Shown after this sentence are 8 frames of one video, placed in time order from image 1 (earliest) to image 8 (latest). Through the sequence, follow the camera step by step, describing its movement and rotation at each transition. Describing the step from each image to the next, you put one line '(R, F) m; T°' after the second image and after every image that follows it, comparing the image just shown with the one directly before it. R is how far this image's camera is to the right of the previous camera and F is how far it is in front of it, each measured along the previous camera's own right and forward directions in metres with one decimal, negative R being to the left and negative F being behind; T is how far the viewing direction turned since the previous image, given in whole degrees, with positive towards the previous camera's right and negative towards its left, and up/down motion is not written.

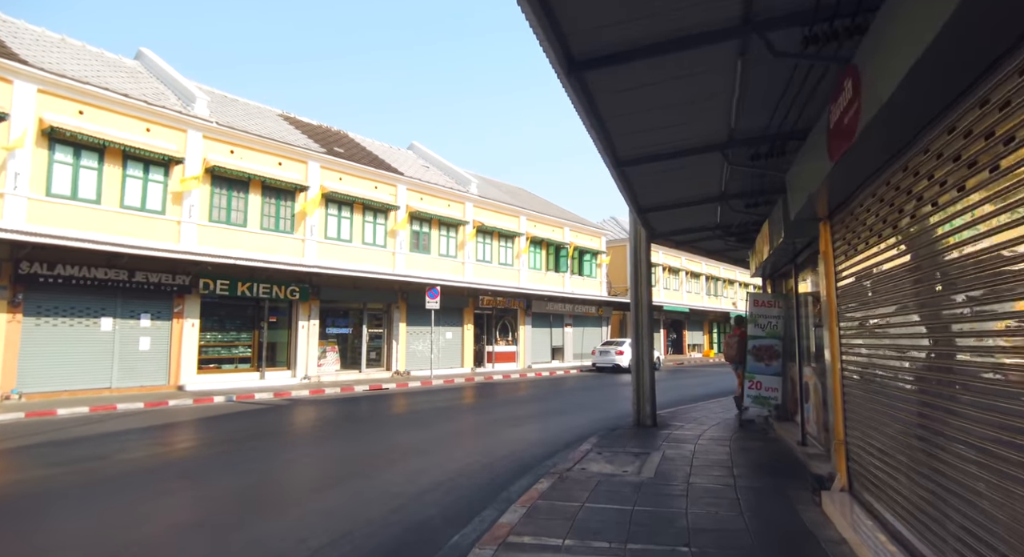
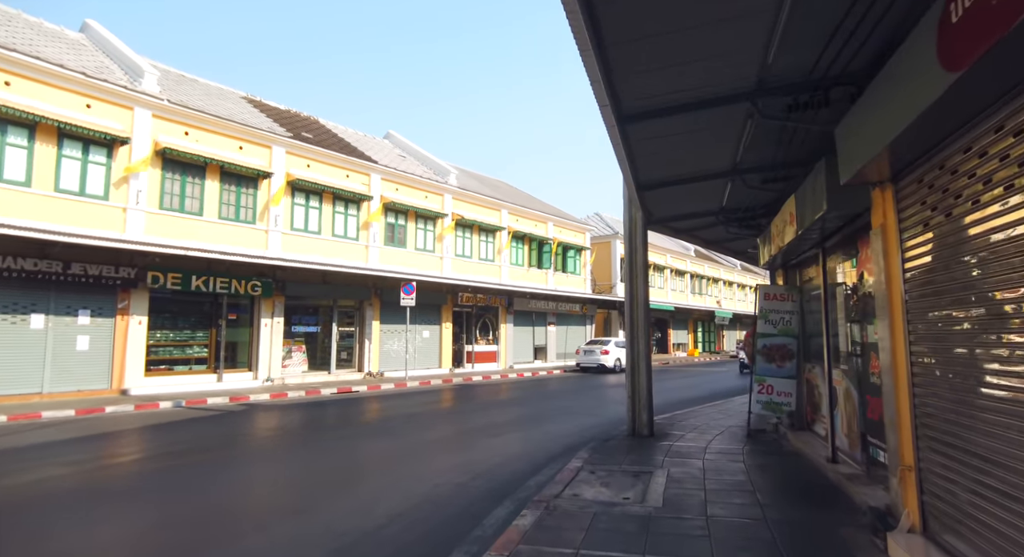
(+0.1, +1.2) m; +2°
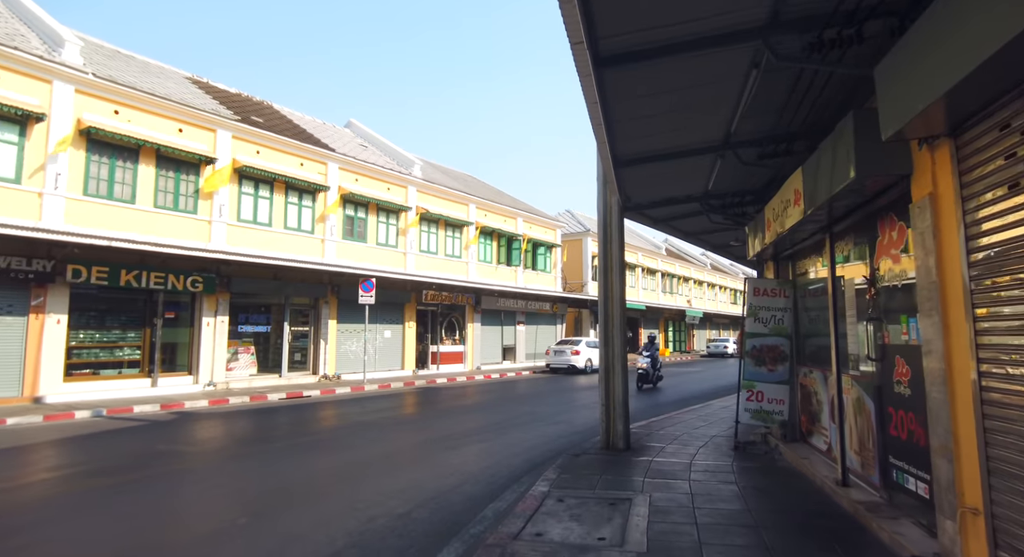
(+0.2, +1.0) m; +3°
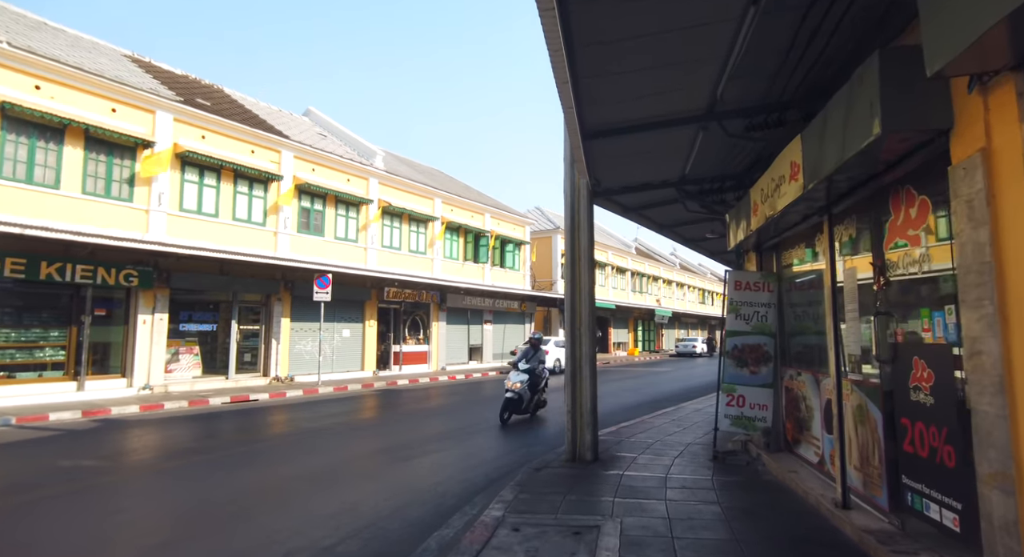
(+0.2, +0.8) m; +3°
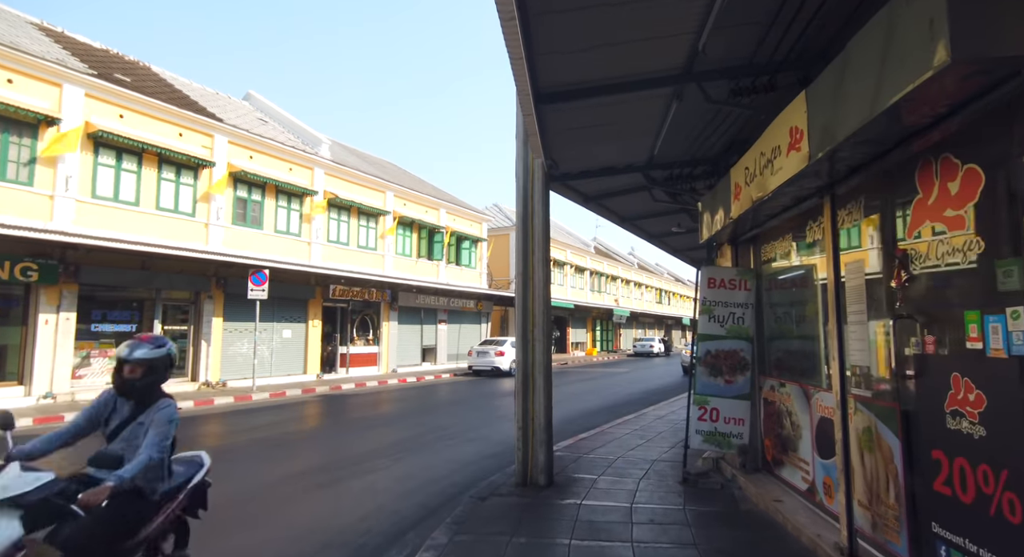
(+0.2, +0.9) m; +4°
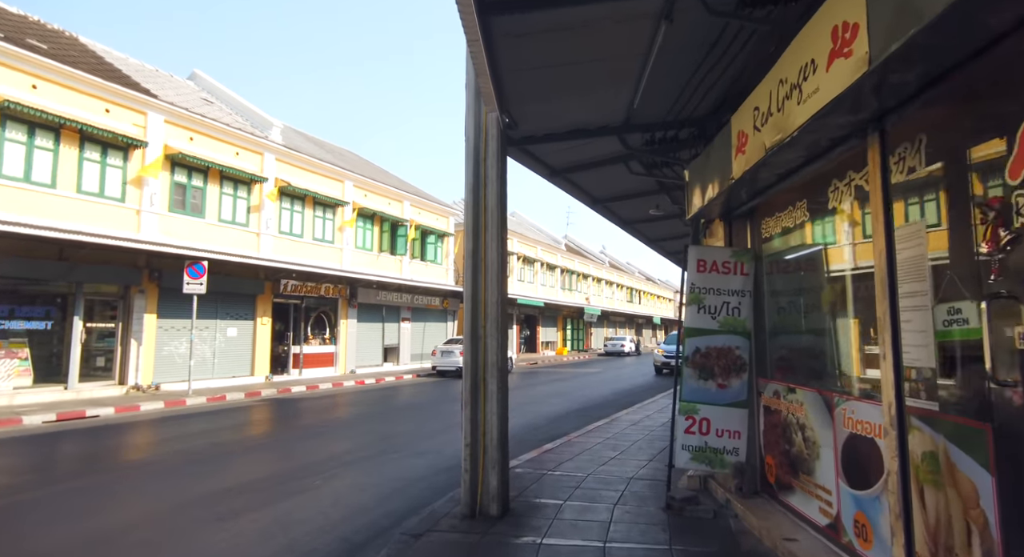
(+0.2, +1.1) m; +3°
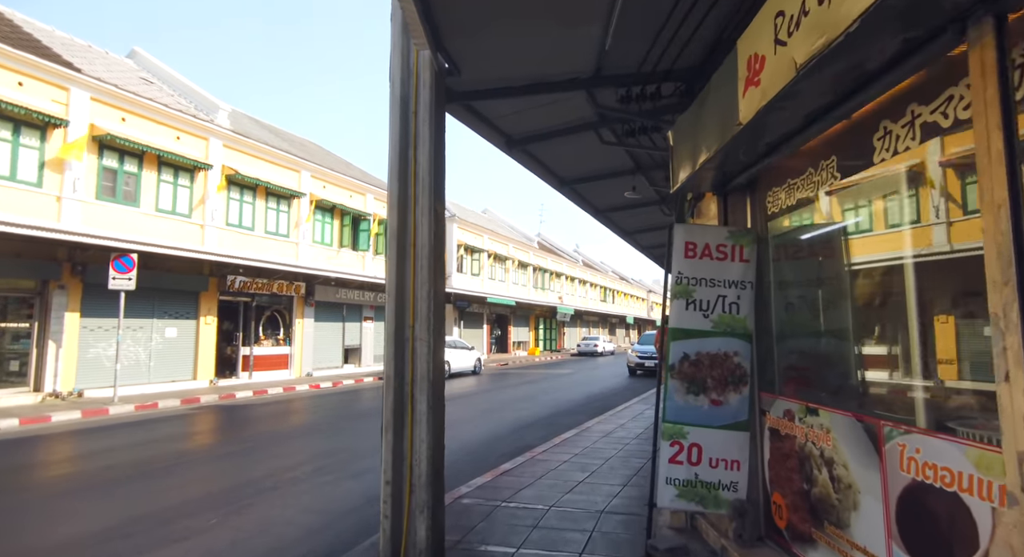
(+0.3, +1.1) m; +3°
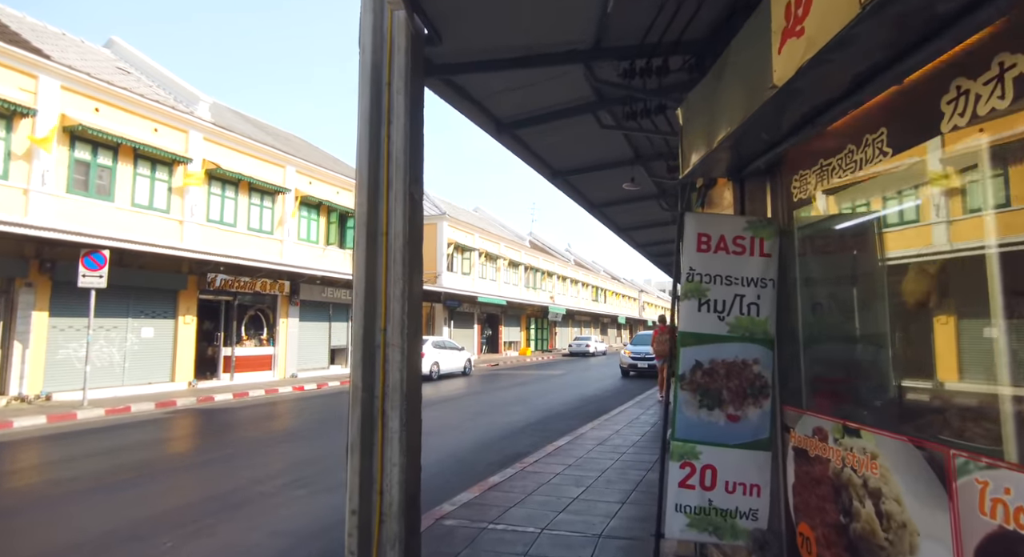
(0.0, +0.5) m; +1°
